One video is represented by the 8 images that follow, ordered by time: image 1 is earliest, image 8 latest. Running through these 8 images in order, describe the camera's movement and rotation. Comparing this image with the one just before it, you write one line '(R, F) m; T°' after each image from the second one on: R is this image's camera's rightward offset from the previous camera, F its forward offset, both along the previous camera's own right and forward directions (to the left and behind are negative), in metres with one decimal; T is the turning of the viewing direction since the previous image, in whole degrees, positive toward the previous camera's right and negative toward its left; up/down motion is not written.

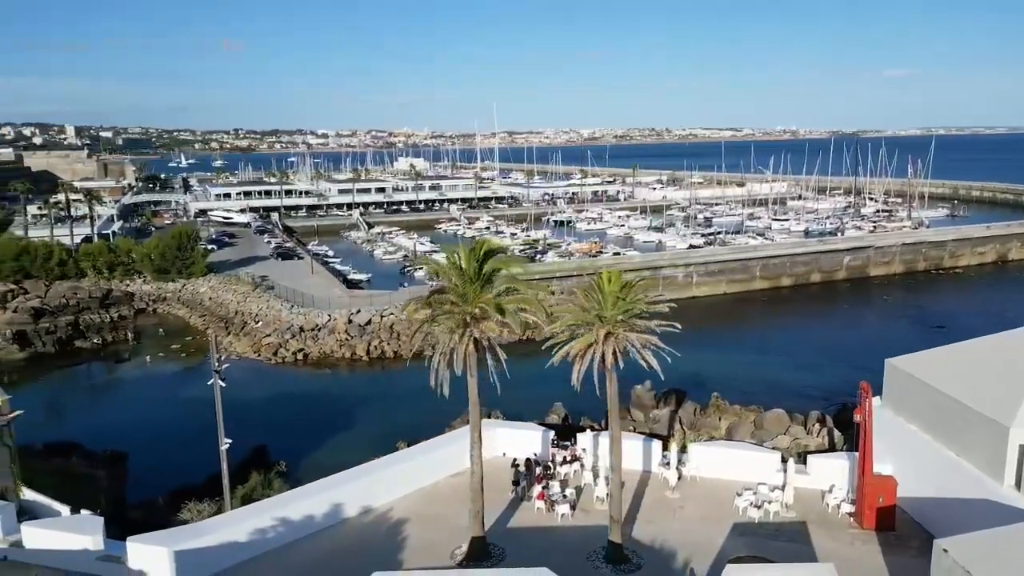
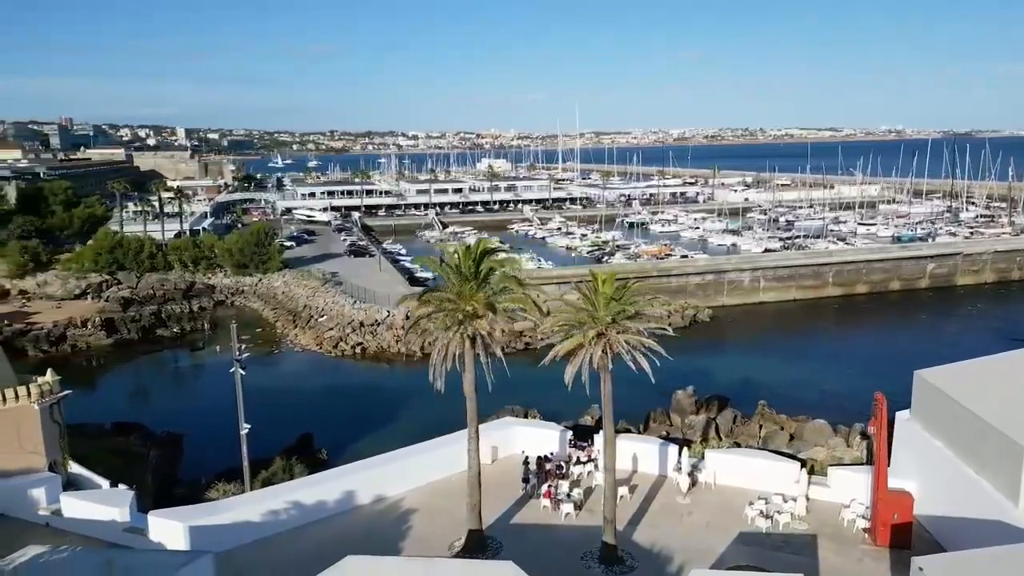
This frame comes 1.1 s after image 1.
(+1.7, -0.2) m; -6°
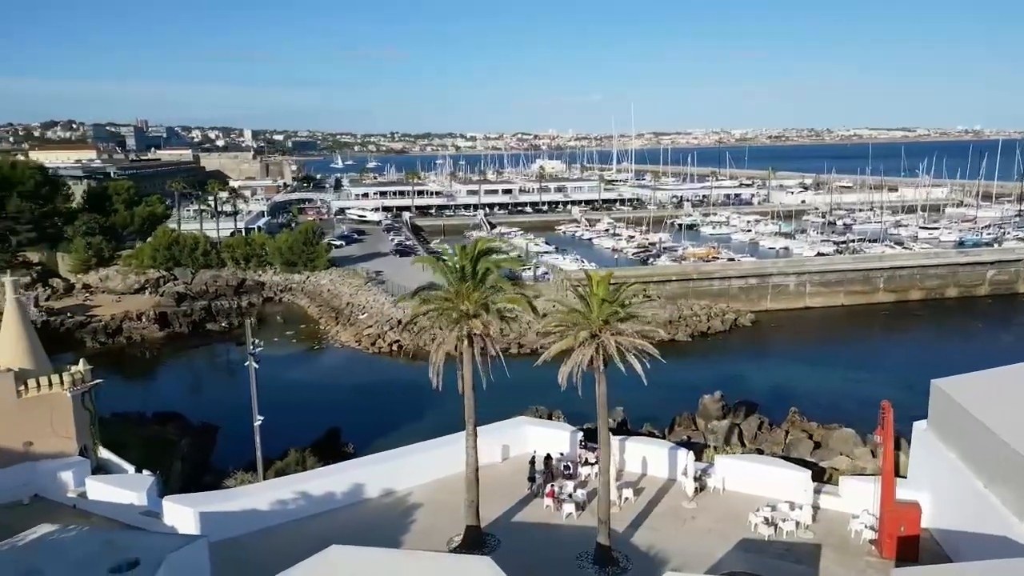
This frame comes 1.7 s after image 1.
(+1.2, -0.1) m; -4°
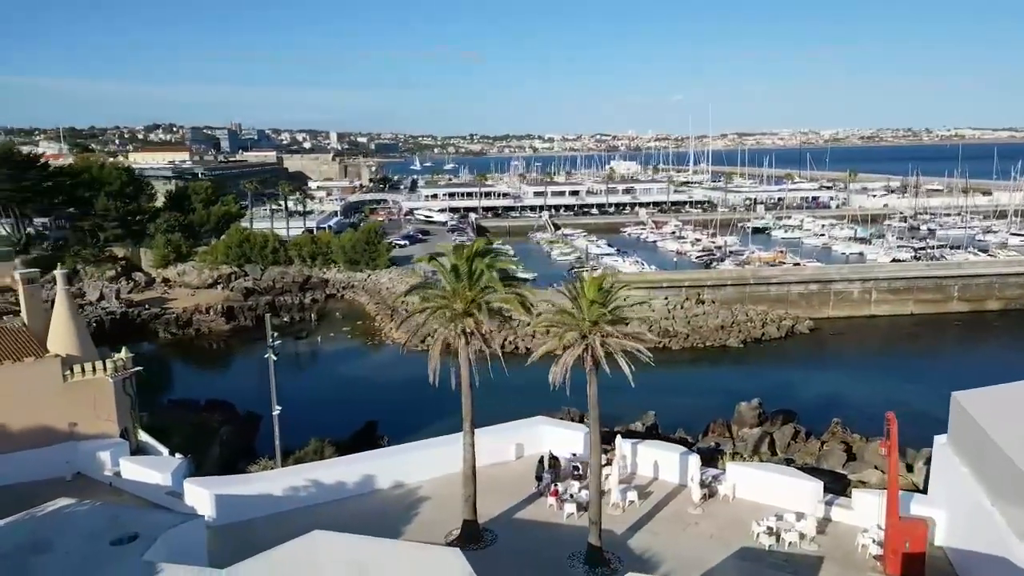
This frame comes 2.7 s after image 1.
(+1.7, -0.2) m; -6°
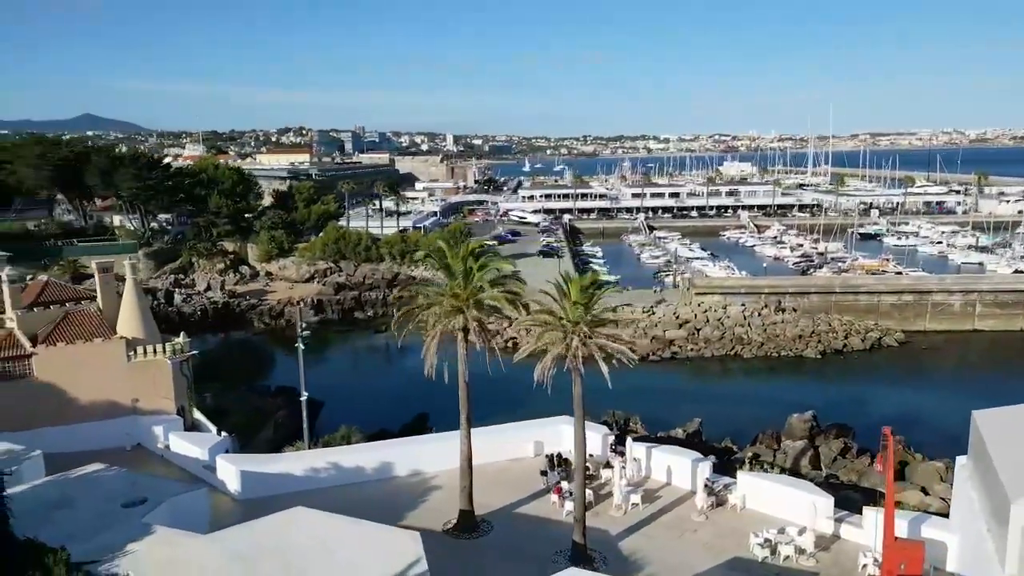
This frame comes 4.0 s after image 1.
(+2.5, -0.3) m; -8°
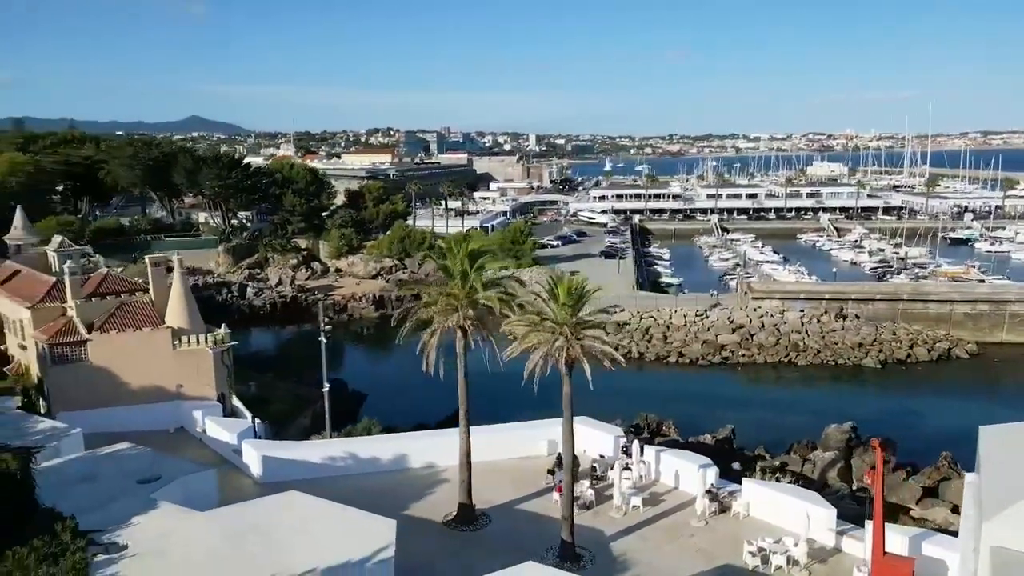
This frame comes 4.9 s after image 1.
(+1.8, -0.3) m; -6°
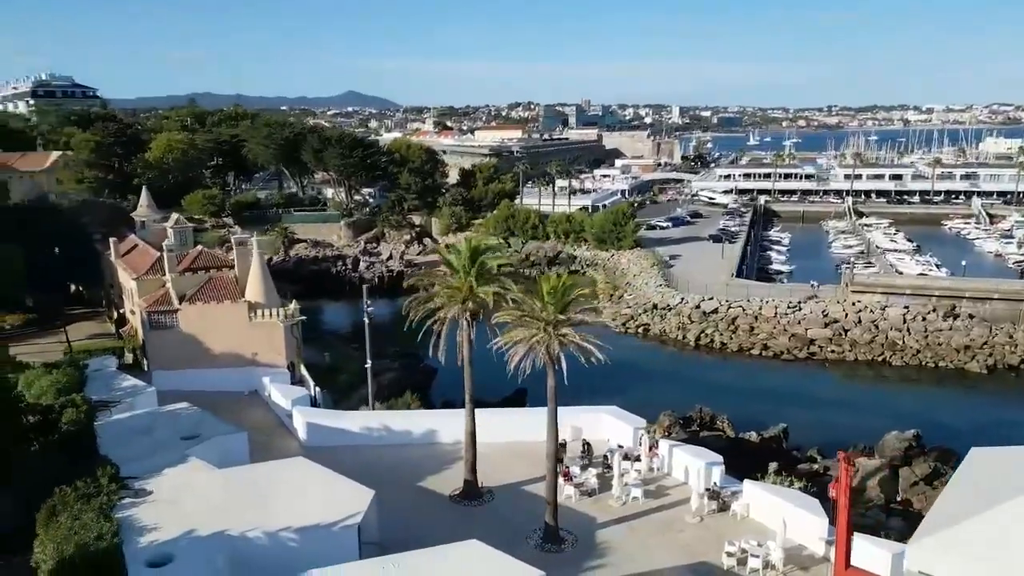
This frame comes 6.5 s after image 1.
(+3.1, -0.7) m; -10°
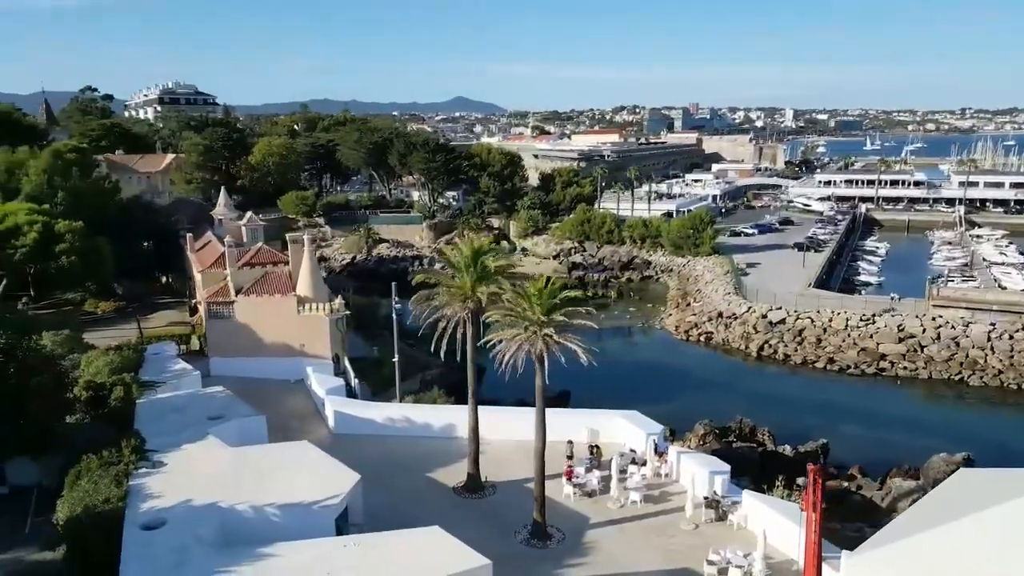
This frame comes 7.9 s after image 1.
(+2.4, -0.3) m; -8°
